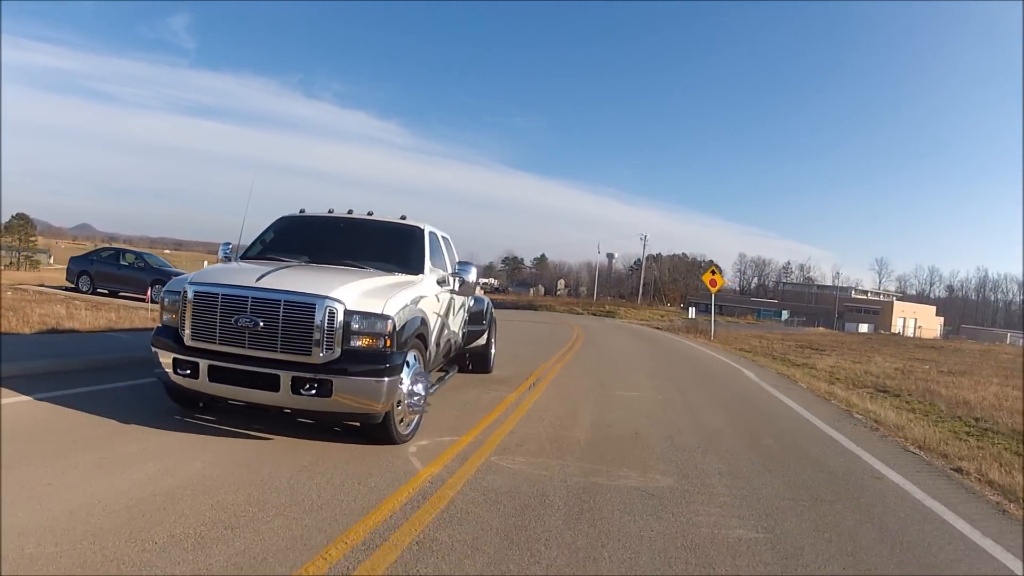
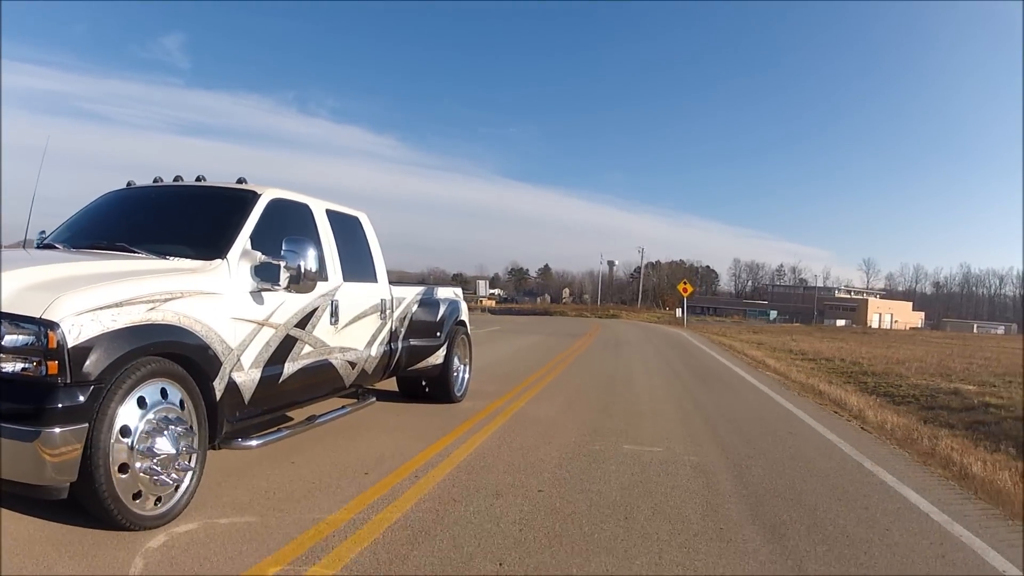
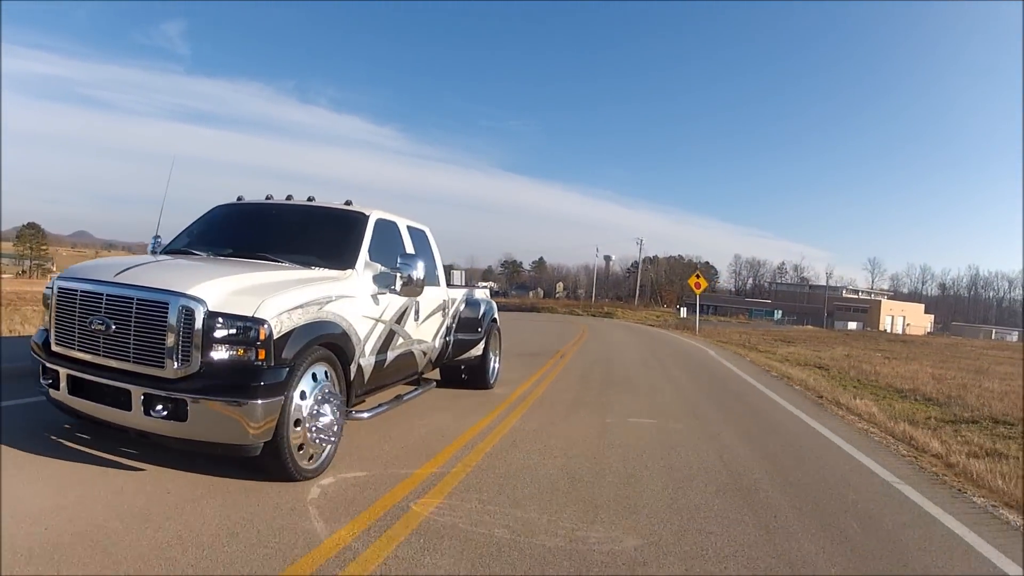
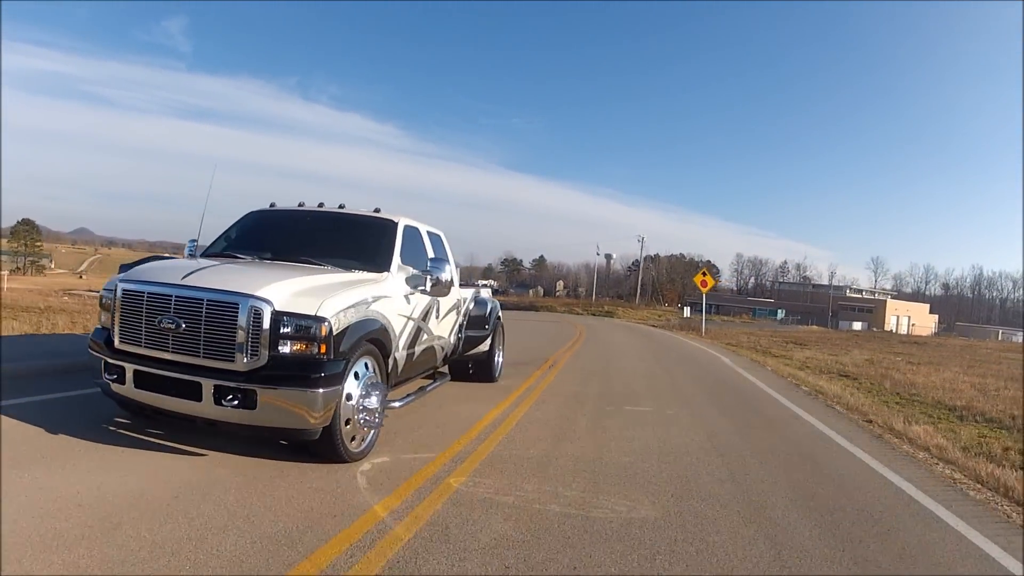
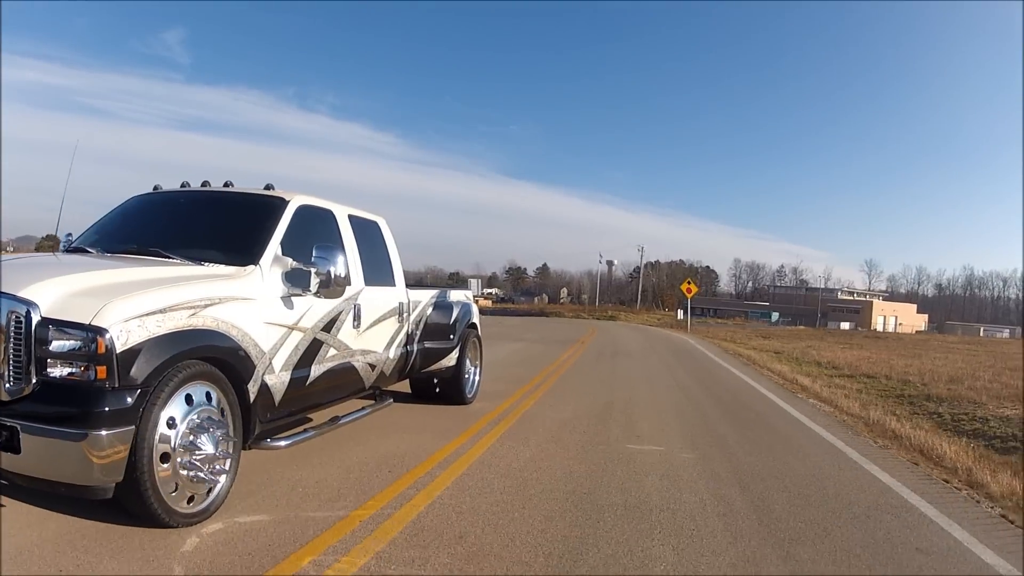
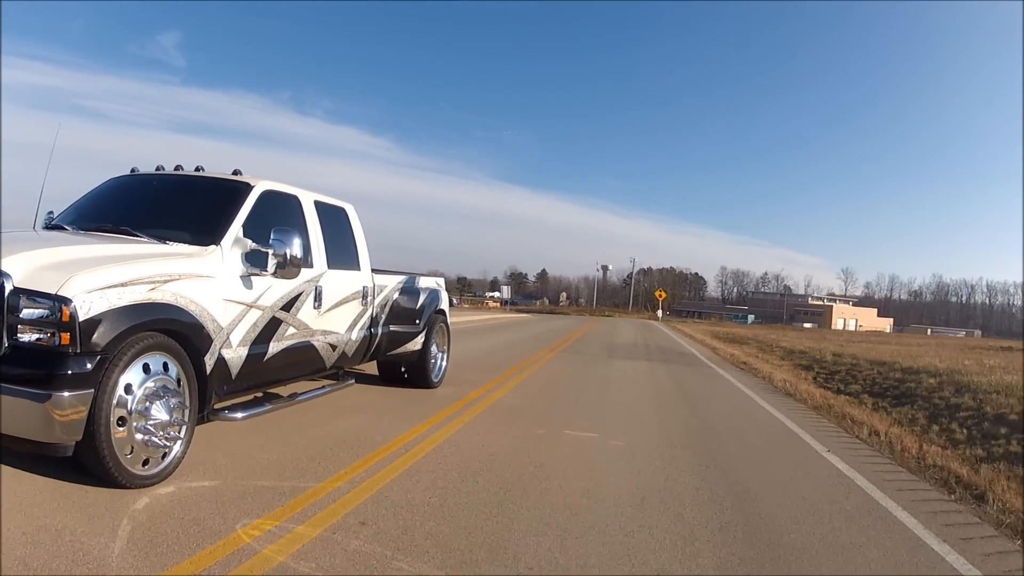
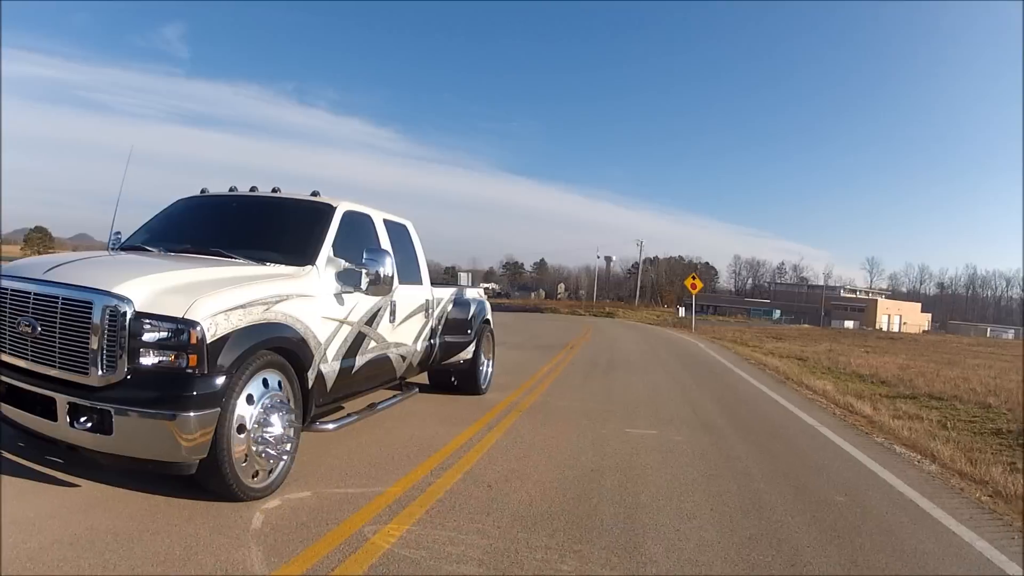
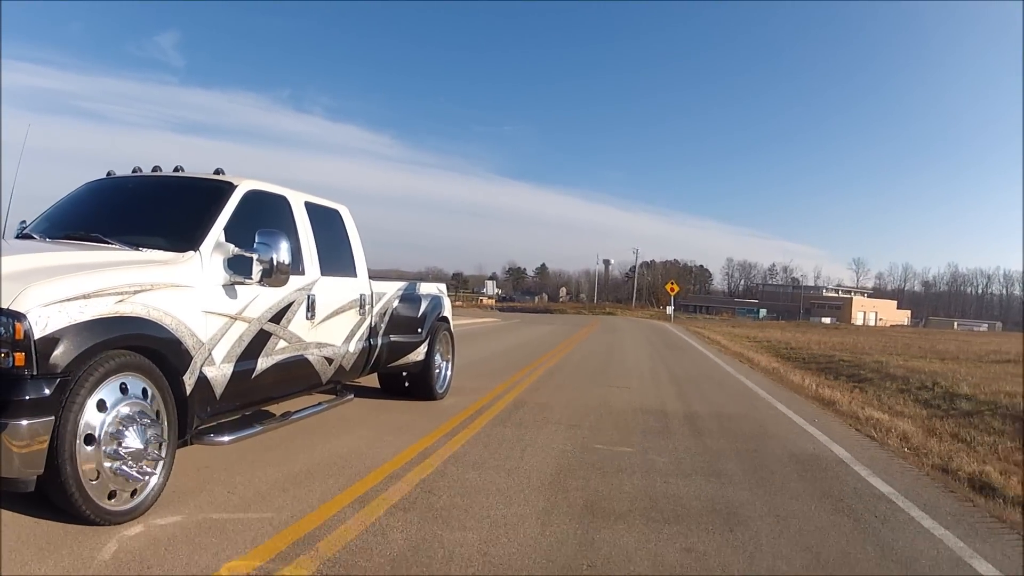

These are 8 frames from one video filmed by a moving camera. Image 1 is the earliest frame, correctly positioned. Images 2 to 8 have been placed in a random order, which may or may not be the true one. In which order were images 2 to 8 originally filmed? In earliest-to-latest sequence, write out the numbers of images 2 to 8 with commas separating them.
4, 3, 7, 5, 2, 8, 6
